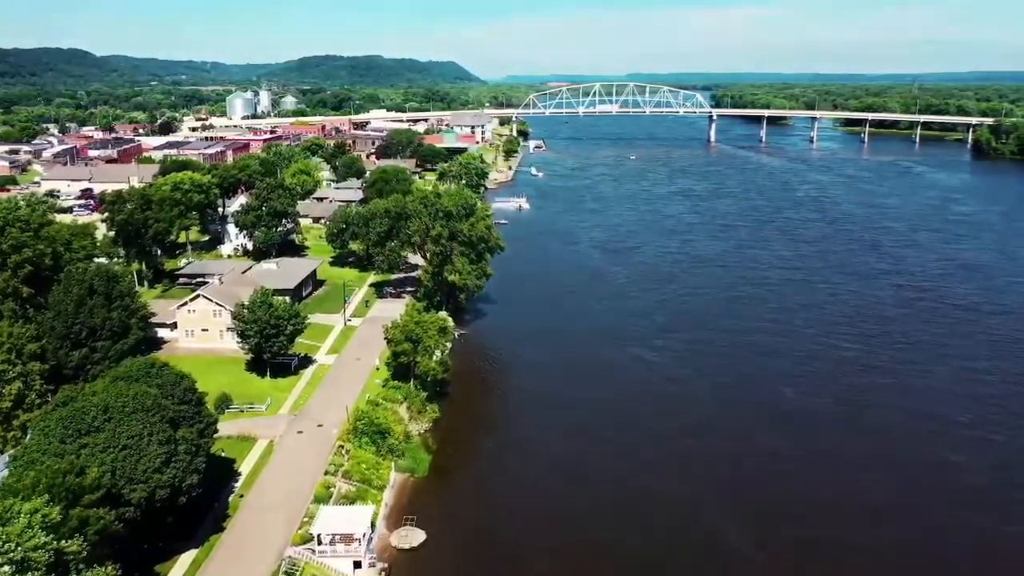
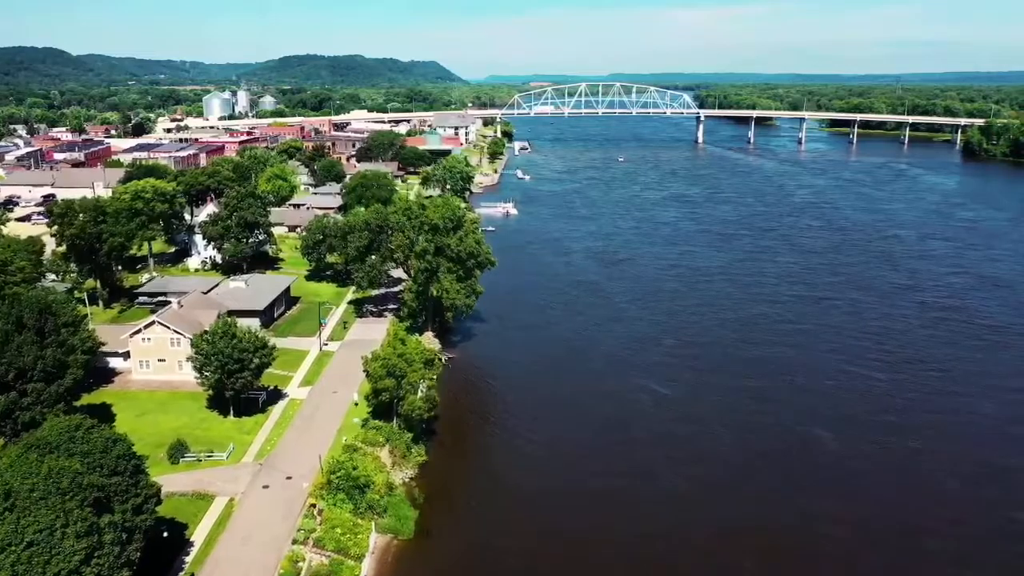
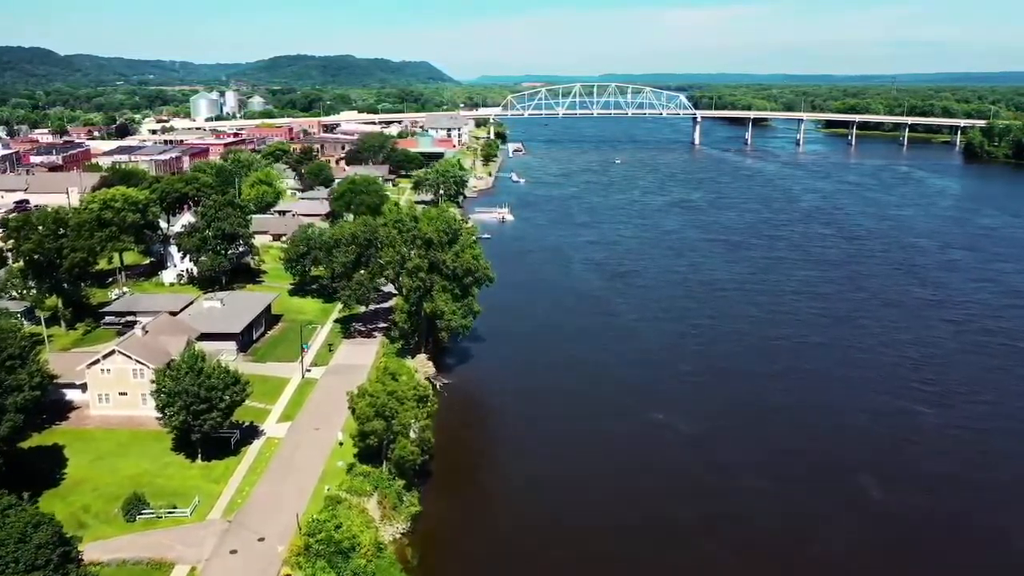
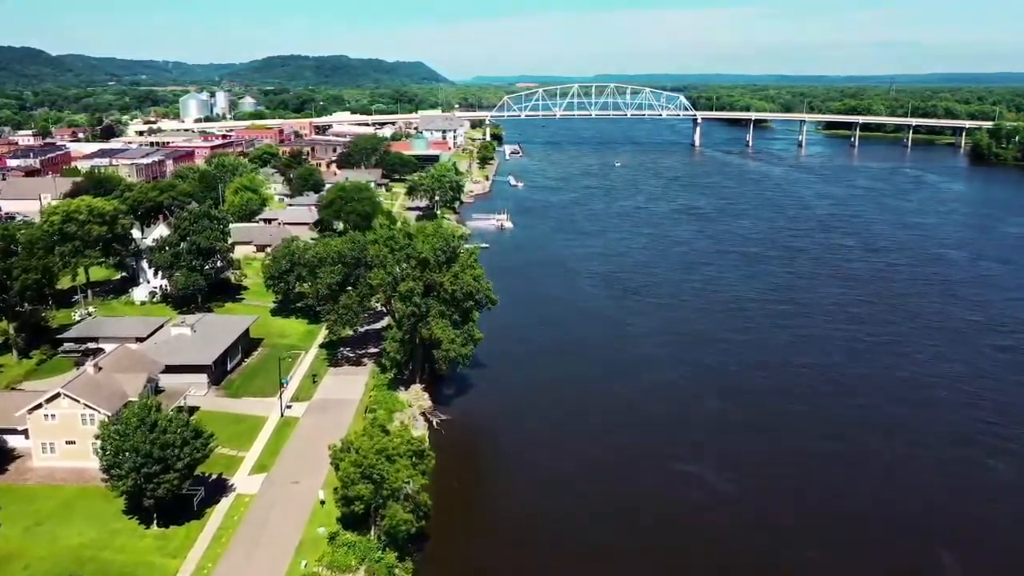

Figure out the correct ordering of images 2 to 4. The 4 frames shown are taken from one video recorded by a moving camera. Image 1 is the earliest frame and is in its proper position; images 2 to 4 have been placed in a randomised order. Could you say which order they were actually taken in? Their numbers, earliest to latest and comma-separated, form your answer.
2, 3, 4
